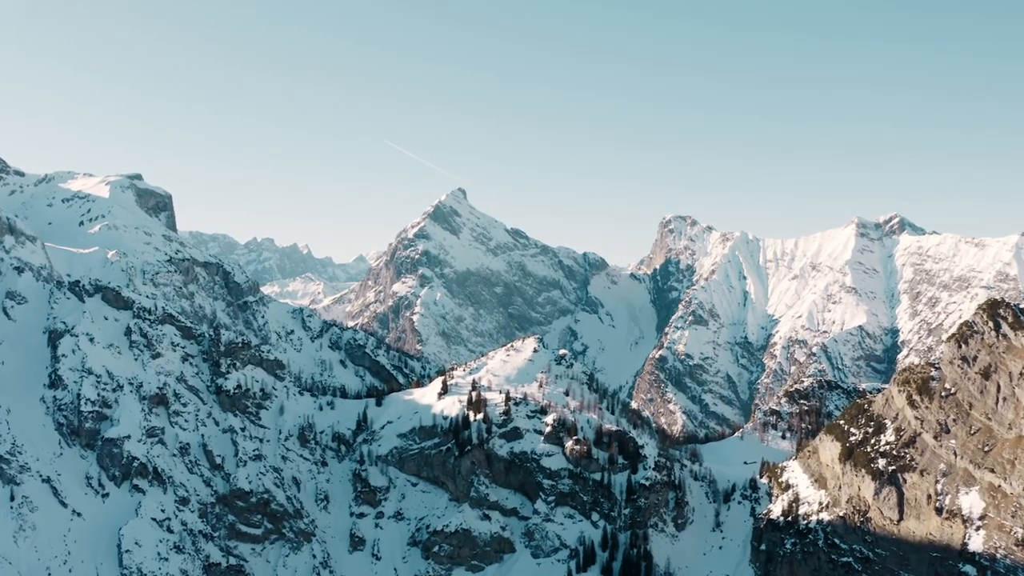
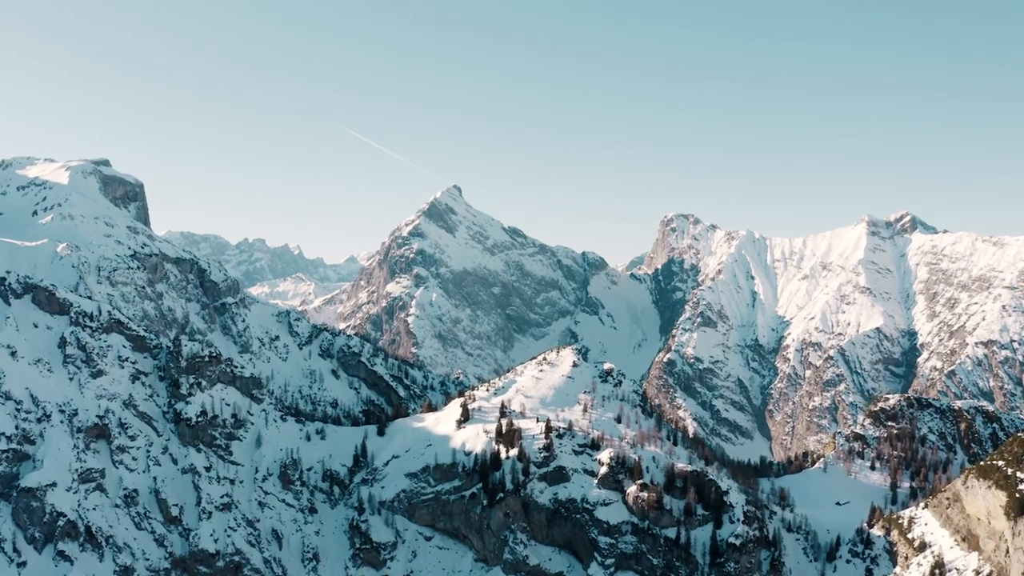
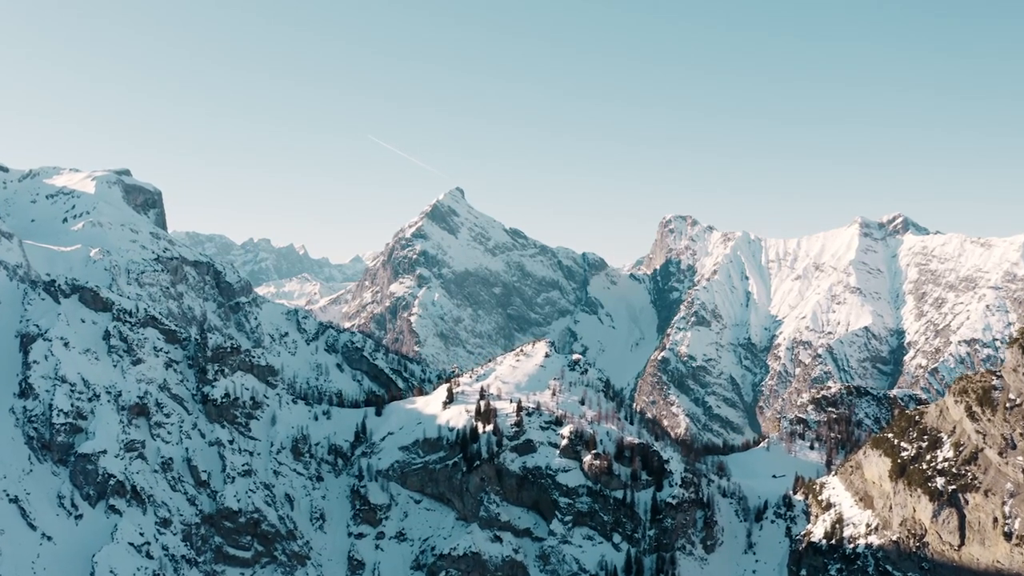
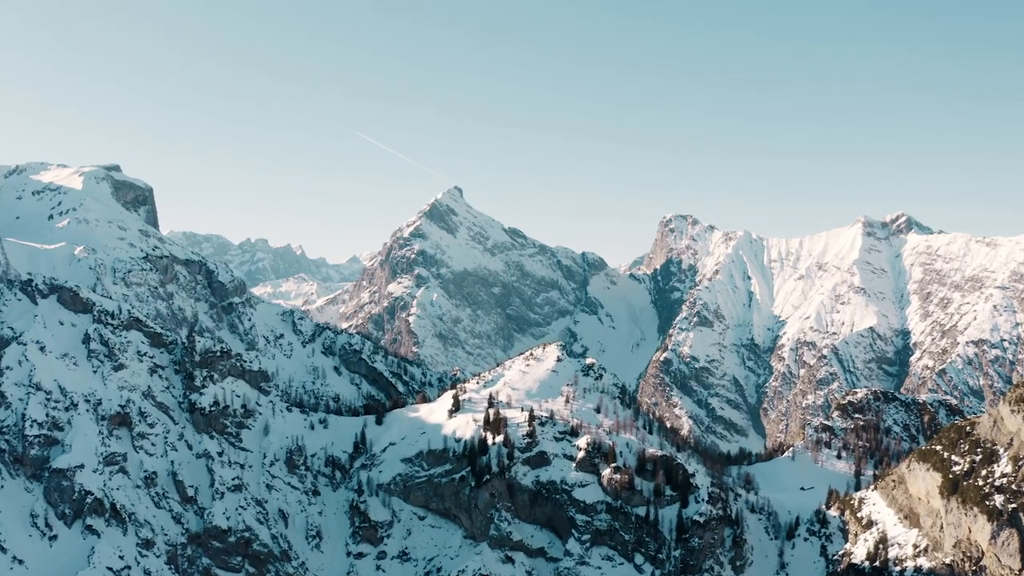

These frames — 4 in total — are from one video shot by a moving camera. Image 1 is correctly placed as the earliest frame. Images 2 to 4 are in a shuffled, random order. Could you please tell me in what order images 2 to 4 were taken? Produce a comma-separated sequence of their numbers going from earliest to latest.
3, 4, 2
